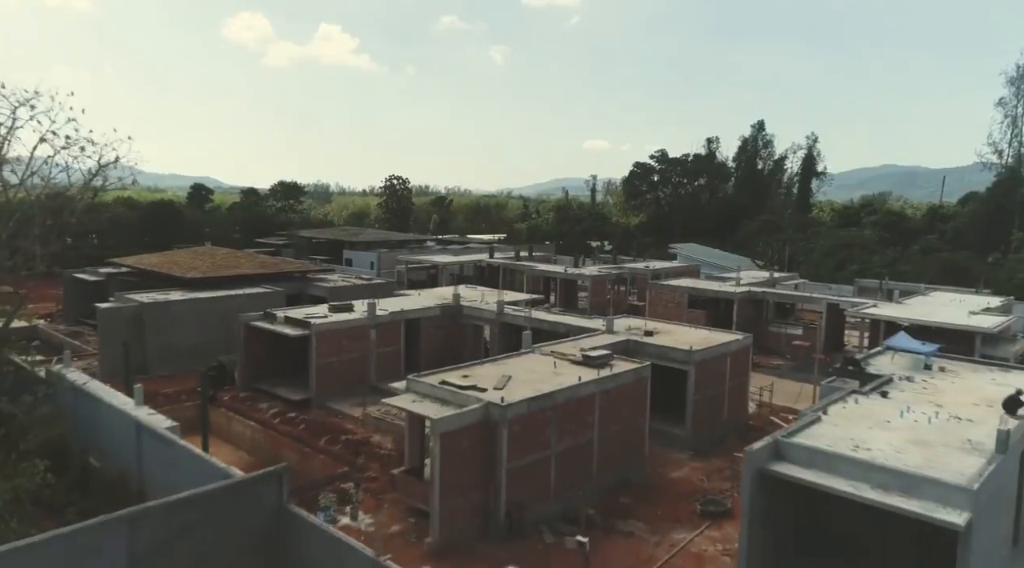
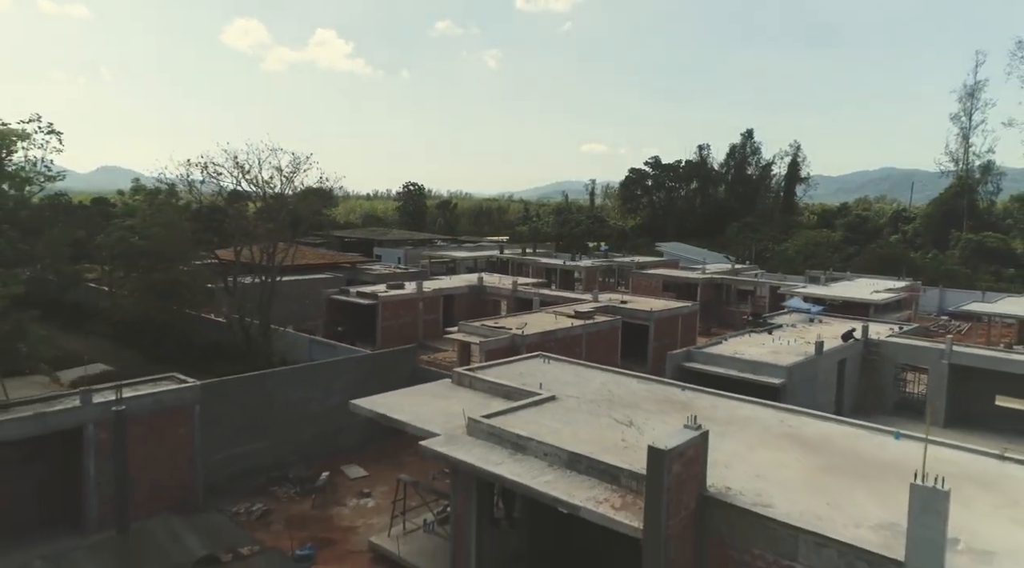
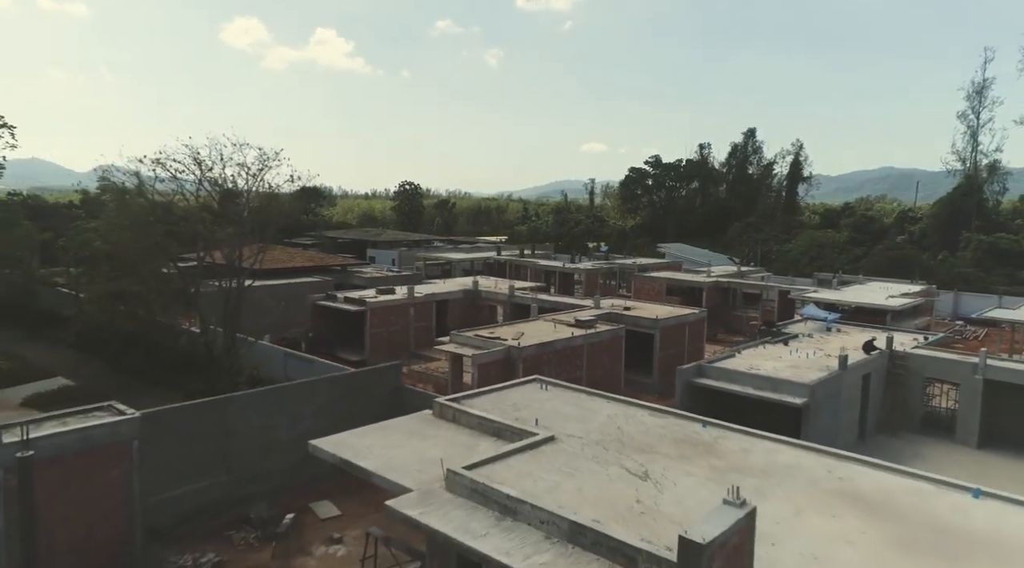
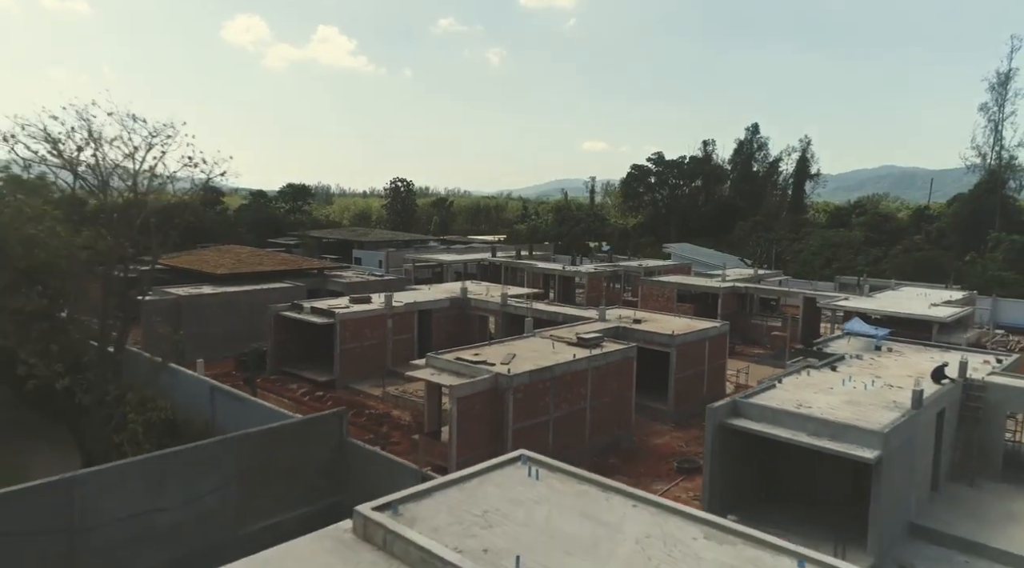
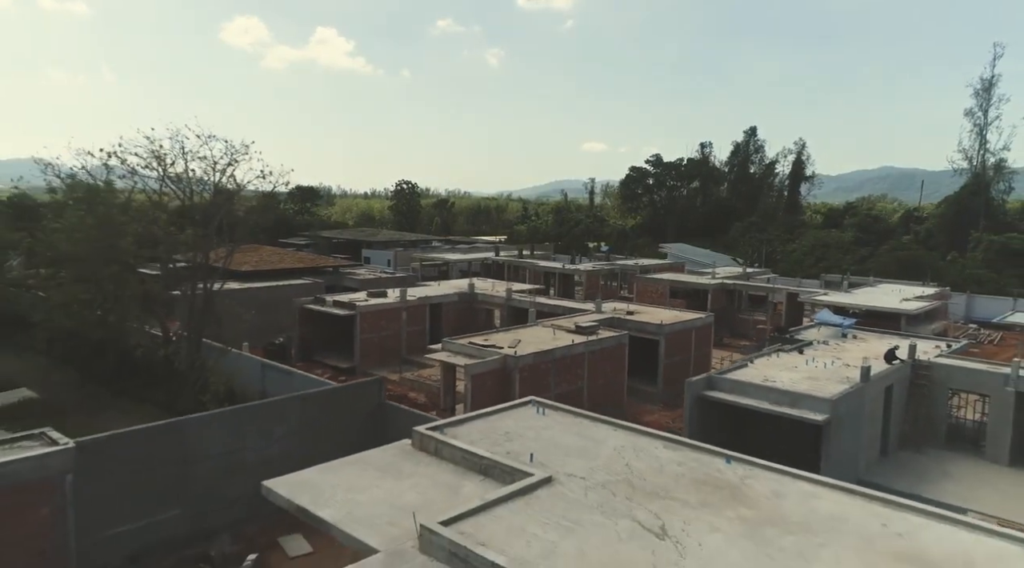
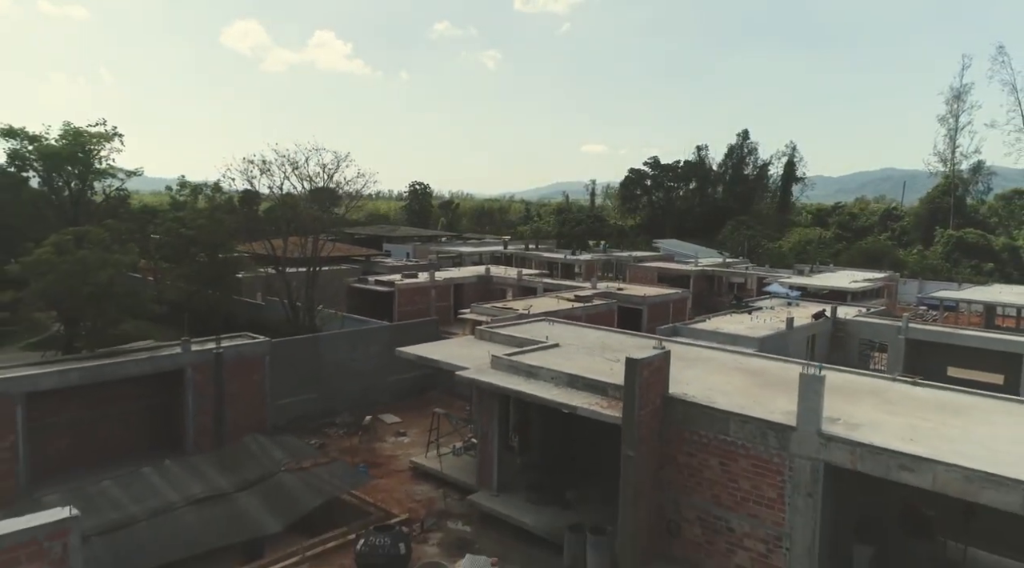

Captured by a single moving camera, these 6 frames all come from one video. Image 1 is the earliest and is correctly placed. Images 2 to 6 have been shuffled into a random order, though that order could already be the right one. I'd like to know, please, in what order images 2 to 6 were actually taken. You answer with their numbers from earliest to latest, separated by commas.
4, 5, 3, 2, 6
